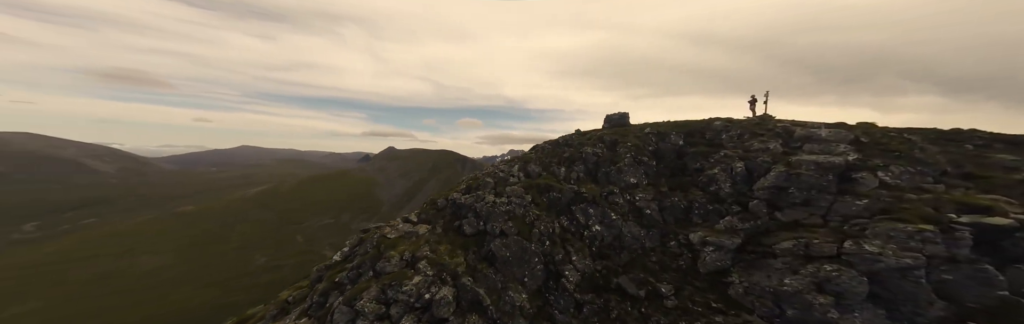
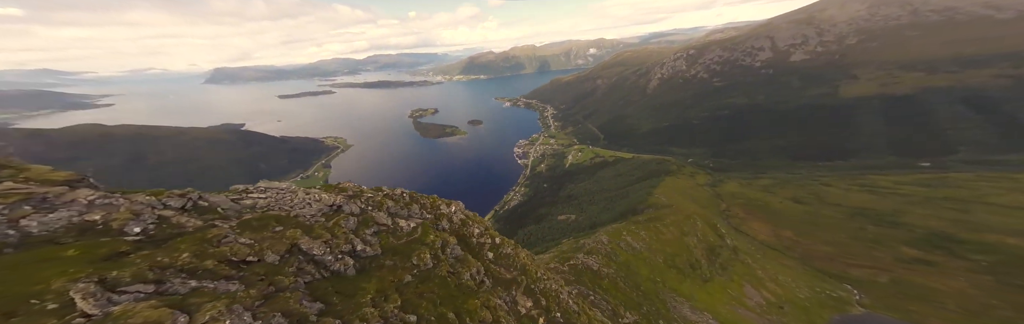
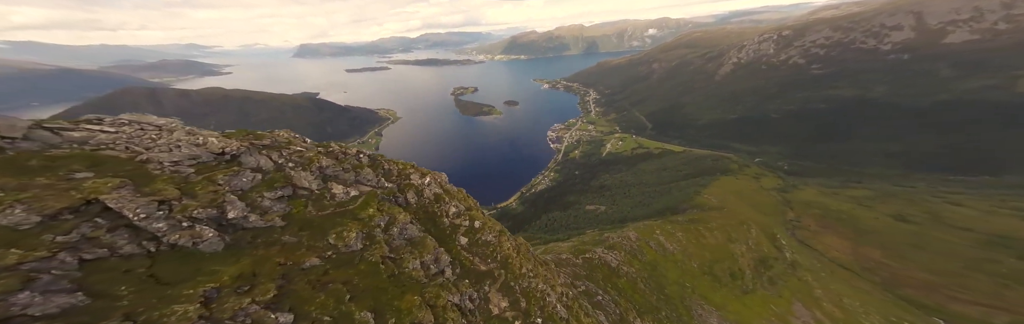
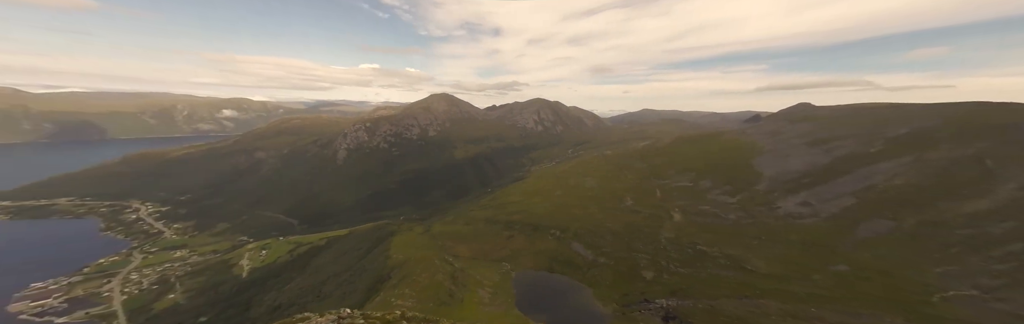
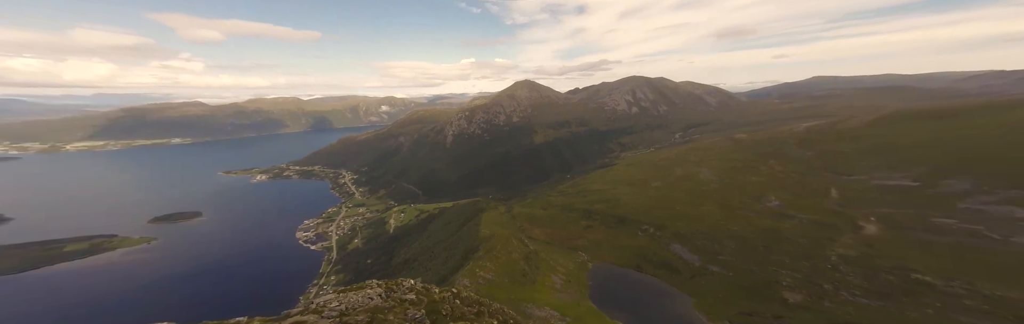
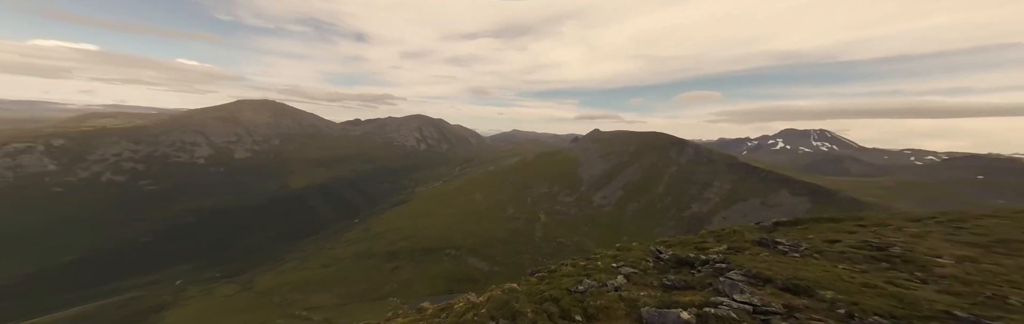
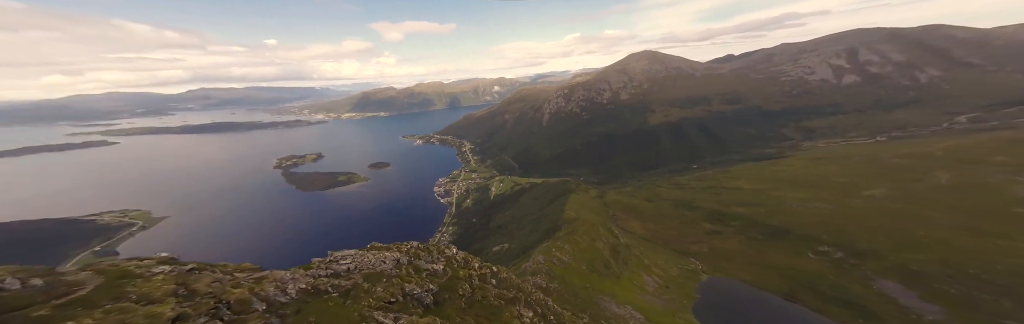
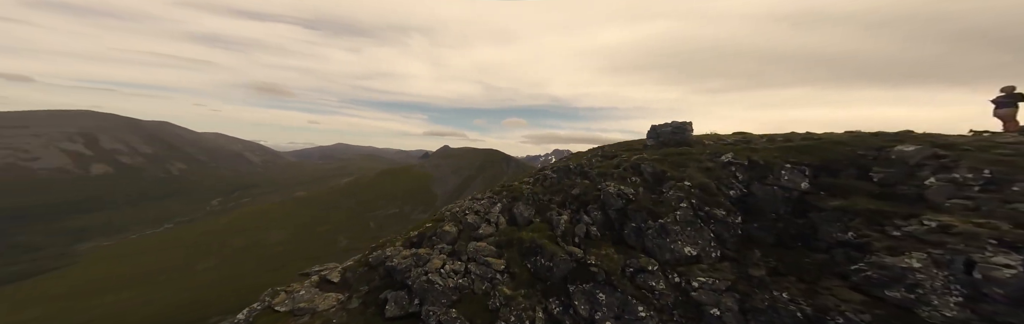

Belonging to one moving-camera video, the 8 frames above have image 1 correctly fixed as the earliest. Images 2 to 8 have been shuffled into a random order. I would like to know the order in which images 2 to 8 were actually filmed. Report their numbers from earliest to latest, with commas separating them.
8, 6, 4, 5, 7, 2, 3
